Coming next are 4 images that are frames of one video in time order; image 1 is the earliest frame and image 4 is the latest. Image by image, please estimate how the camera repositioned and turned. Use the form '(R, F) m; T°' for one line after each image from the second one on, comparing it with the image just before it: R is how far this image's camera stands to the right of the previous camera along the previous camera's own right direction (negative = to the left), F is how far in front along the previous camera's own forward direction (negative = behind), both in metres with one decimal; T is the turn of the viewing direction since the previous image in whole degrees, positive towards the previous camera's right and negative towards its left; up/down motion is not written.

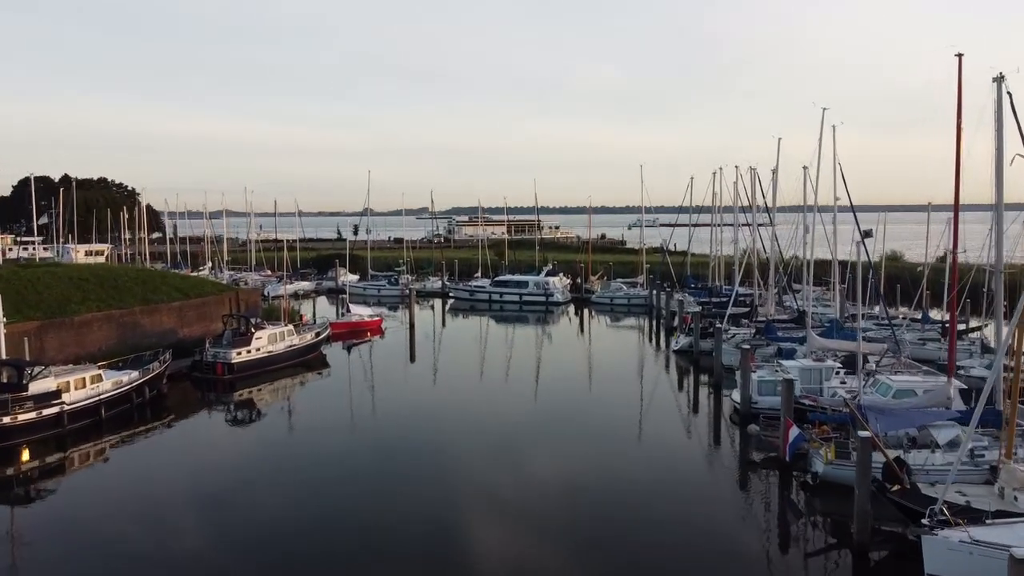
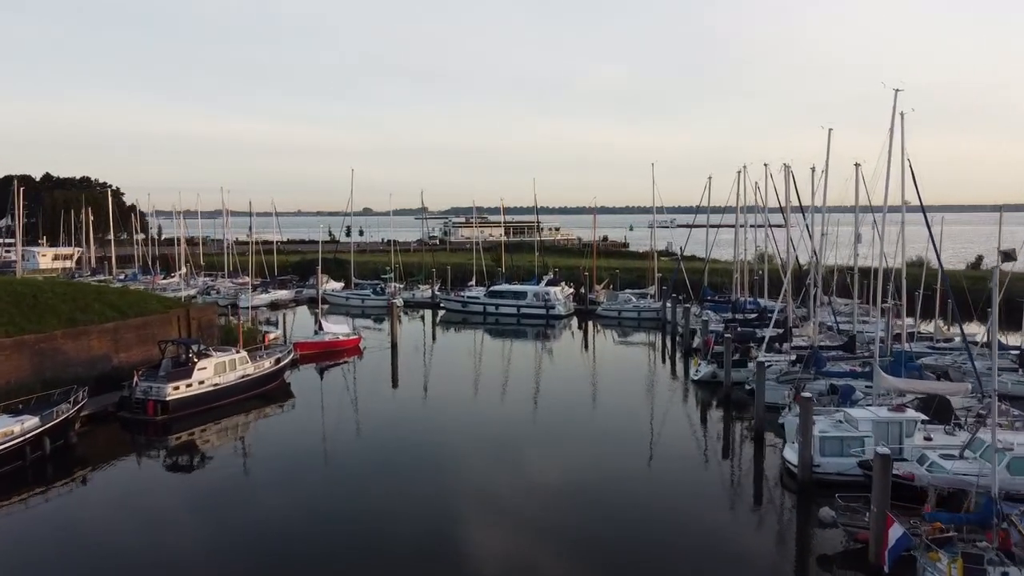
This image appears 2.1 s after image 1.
(+0.1, +4.2) m; 0°
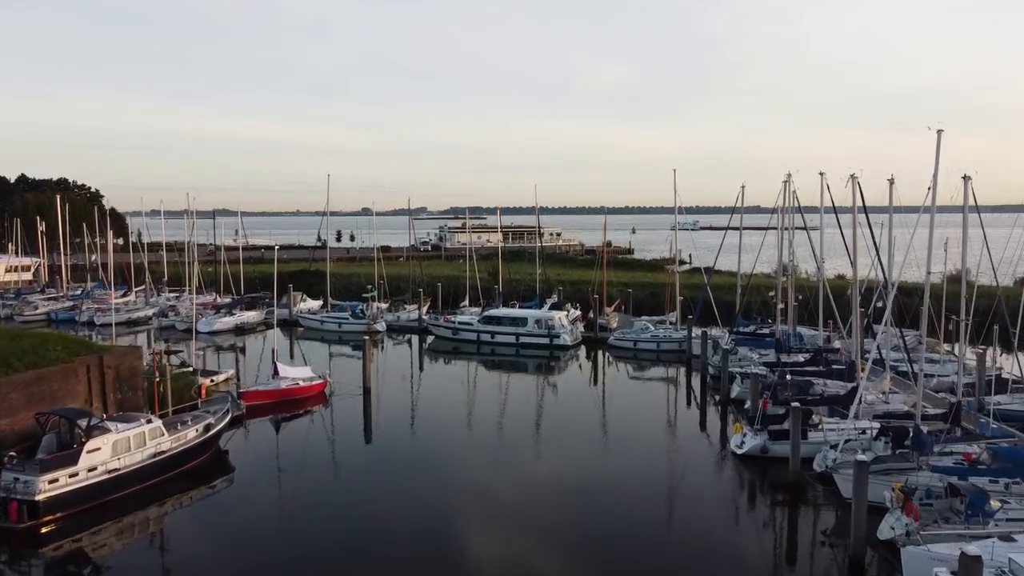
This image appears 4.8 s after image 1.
(+0.1, +5.4) m; 0°
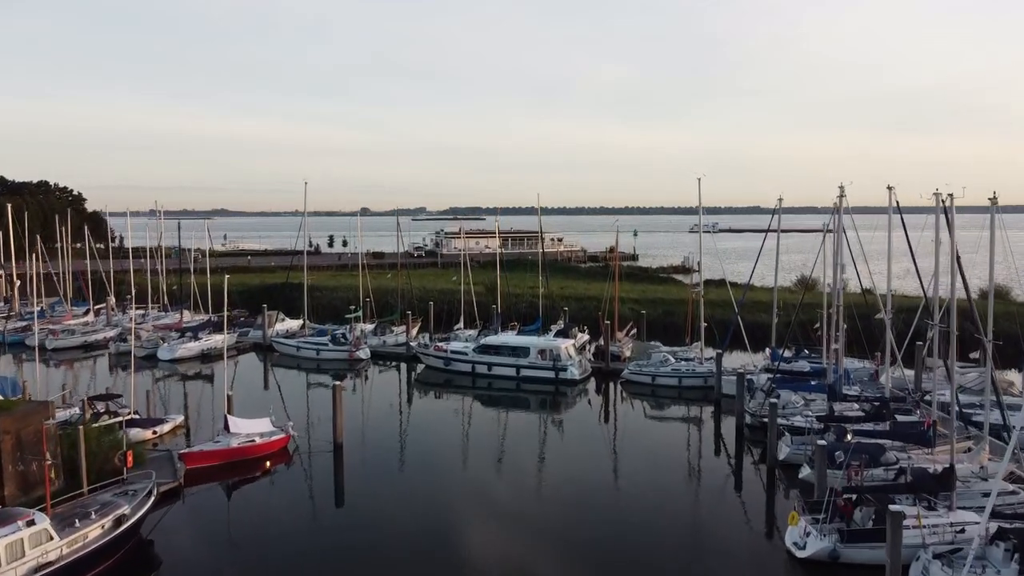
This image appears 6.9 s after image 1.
(0.0, +4.2) m; 0°
